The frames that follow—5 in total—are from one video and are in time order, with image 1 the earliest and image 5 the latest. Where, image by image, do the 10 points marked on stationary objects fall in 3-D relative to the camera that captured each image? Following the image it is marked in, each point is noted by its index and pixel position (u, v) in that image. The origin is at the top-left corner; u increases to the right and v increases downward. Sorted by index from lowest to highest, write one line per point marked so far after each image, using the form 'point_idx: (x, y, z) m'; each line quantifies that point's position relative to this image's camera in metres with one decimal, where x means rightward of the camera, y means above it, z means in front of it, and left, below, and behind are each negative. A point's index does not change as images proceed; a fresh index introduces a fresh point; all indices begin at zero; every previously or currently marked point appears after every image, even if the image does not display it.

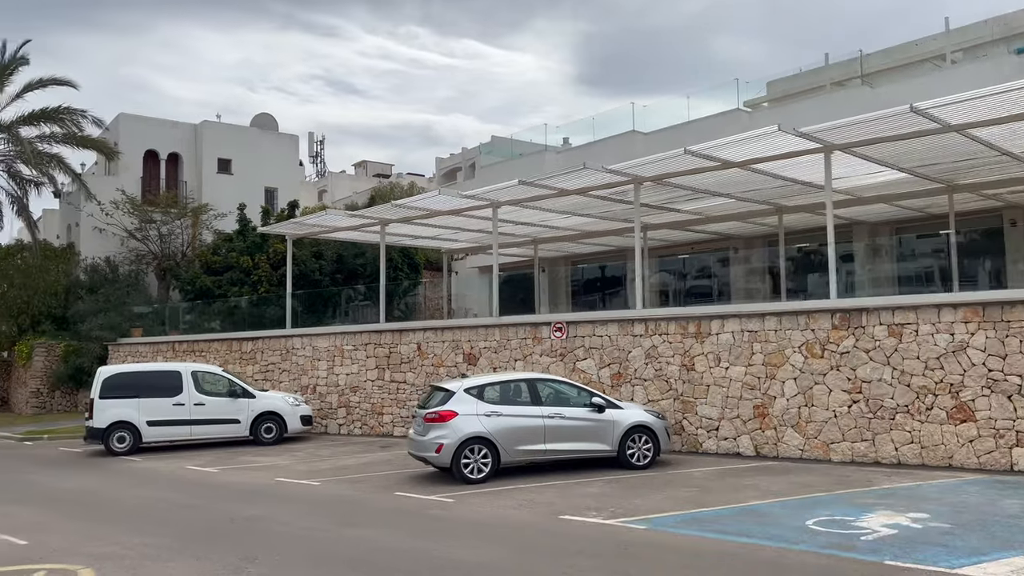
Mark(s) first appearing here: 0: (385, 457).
0: (-2.3, -3.1, +14.9) m
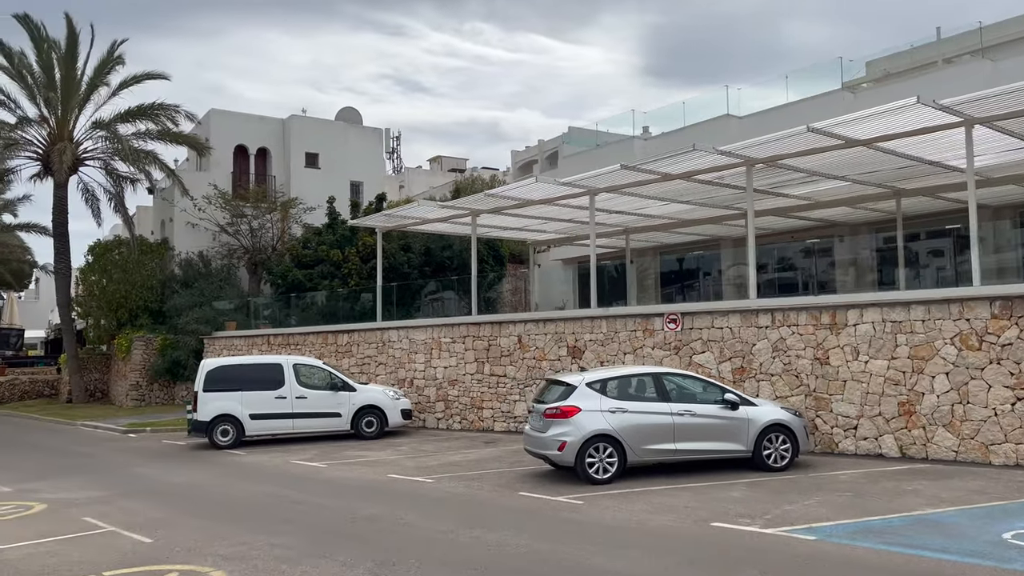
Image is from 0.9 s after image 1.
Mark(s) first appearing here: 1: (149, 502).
0: (-0.3, -2.9, +14.3) m
1: (-4.7, -2.8, +10.6) m
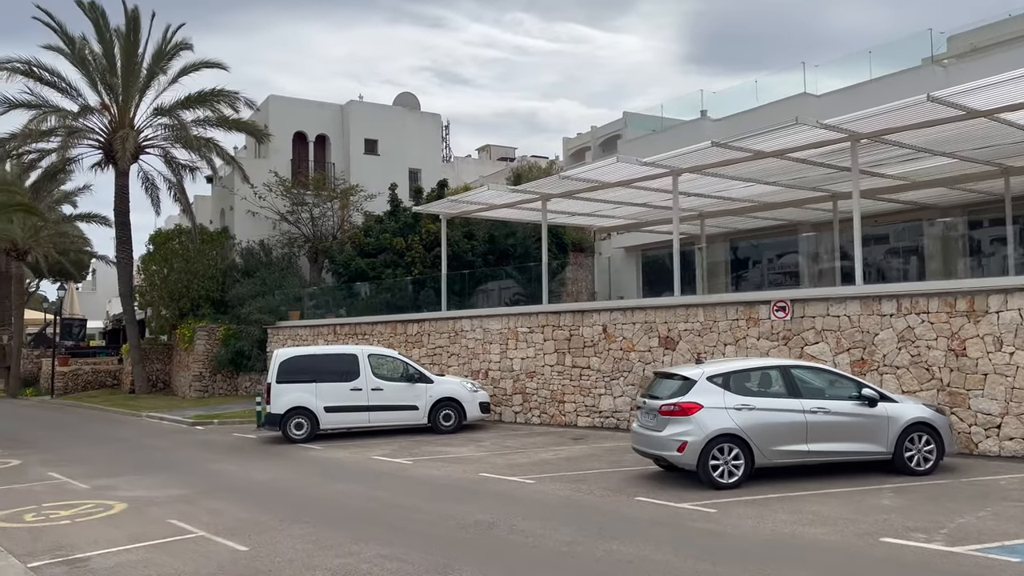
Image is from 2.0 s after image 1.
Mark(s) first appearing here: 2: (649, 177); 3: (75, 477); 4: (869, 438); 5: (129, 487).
0: (+1.2, -2.7, +13.3) m
1: (-3.4, -2.6, +9.9) m
2: (+3.4, +2.7, +19.8) m
3: (-6.7, -2.9, +12.5) m
4: (+4.4, -1.8, +9.9) m
5: (-5.4, -2.8, +11.4) m
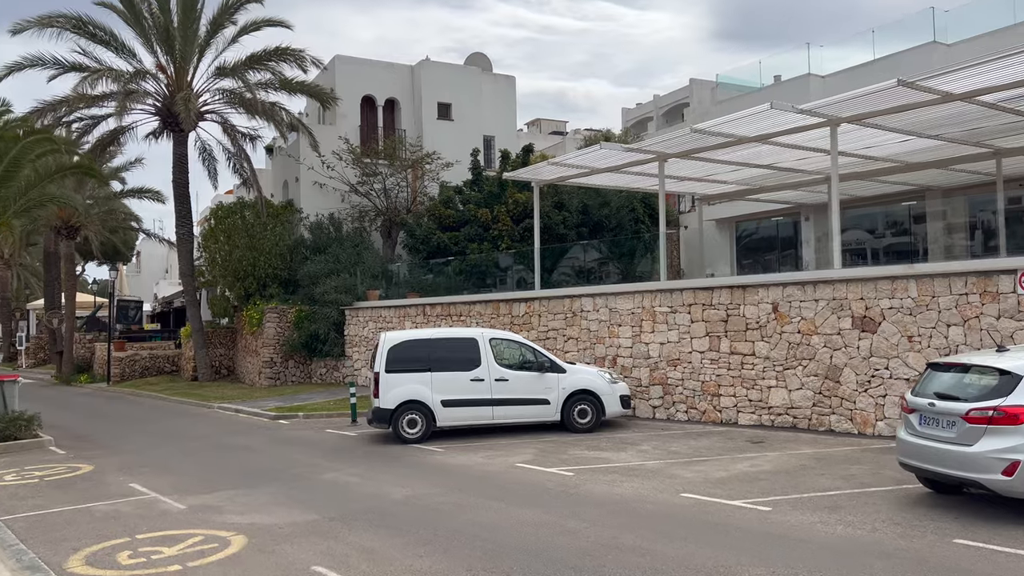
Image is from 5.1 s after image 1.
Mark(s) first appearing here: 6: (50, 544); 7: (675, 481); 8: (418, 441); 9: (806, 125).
0: (+3.6, -2.2, +10.7) m
1: (-1.1, -2.3, +7.4) m
2: (+6.0, +3.3, +17.0) m
3: (-4.4, -2.6, +10.2) m
4: (+6.6, -1.5, +7.1) m
5: (-3.1, -2.5, +9.0) m
6: (-4.5, -2.5, +7.9) m
7: (+1.9, -2.3, +9.7) m
8: (-1.5, -2.5, +13.2) m
9: (+6.1, +3.3, +16.7) m
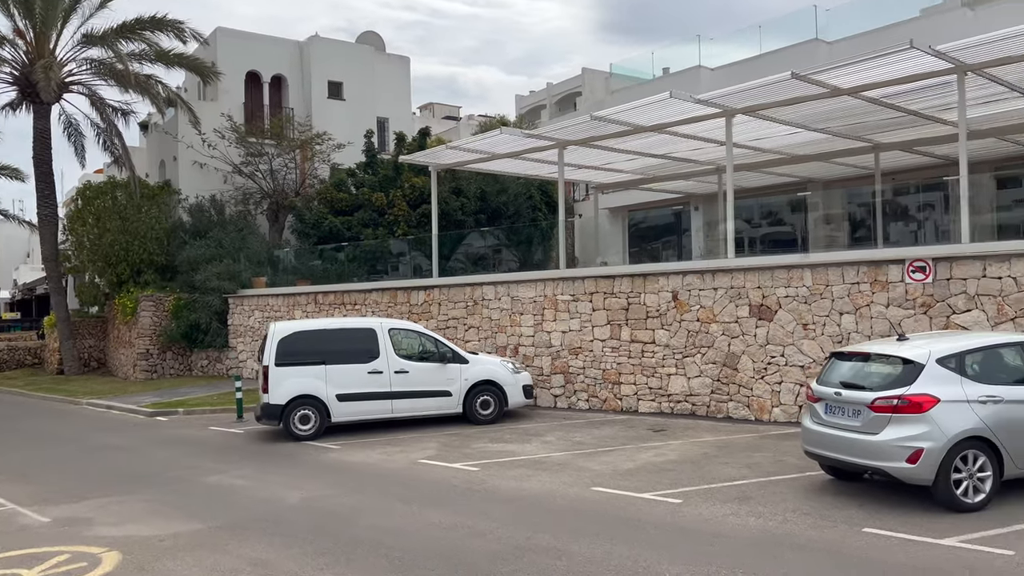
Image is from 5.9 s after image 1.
0: (+2.4, -2.1, +10.7) m
1: (-1.9, -2.2, +6.8) m
2: (+3.8, +3.6, +17.1) m
3: (-5.5, -2.4, +9.1) m
4: (+5.8, -1.4, +7.5) m
5: (-4.0, -2.3, +8.2) m
6: (-5.3, -2.4, +6.9) m
7: (+0.8, -2.2, +9.5) m
8: (-3.1, -2.3, +12.5) m
9: (+4.0, +3.6, +16.9) m
